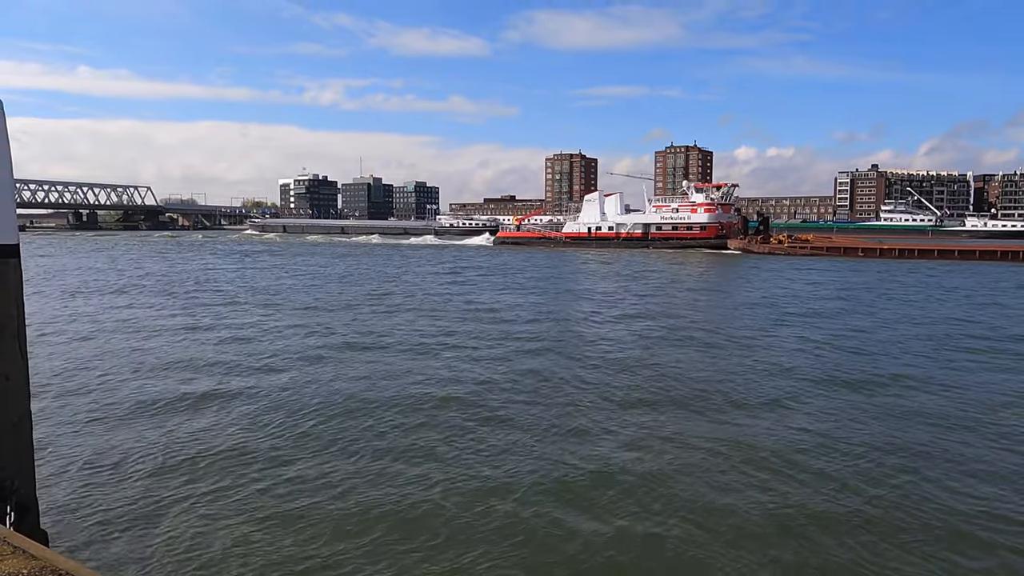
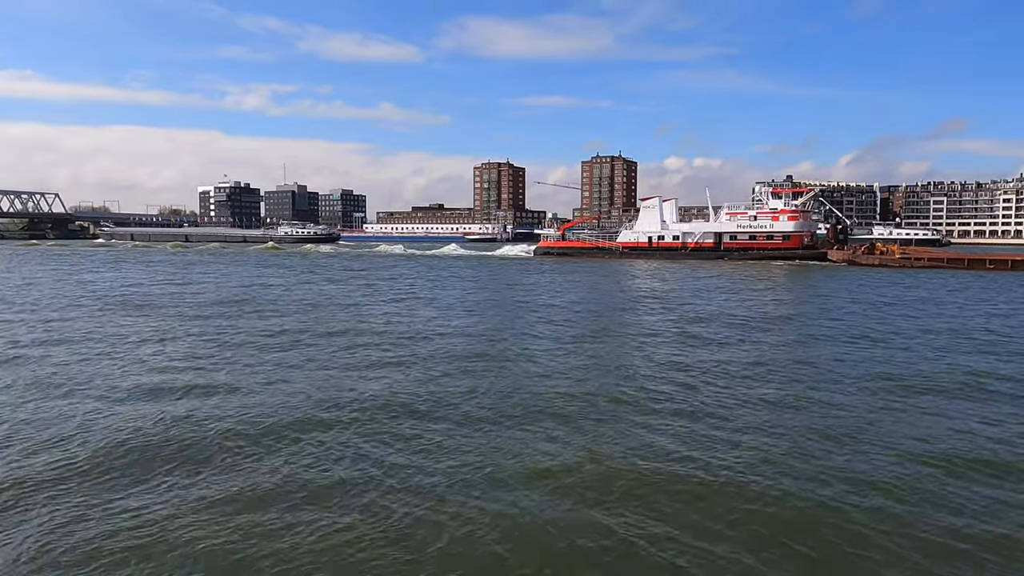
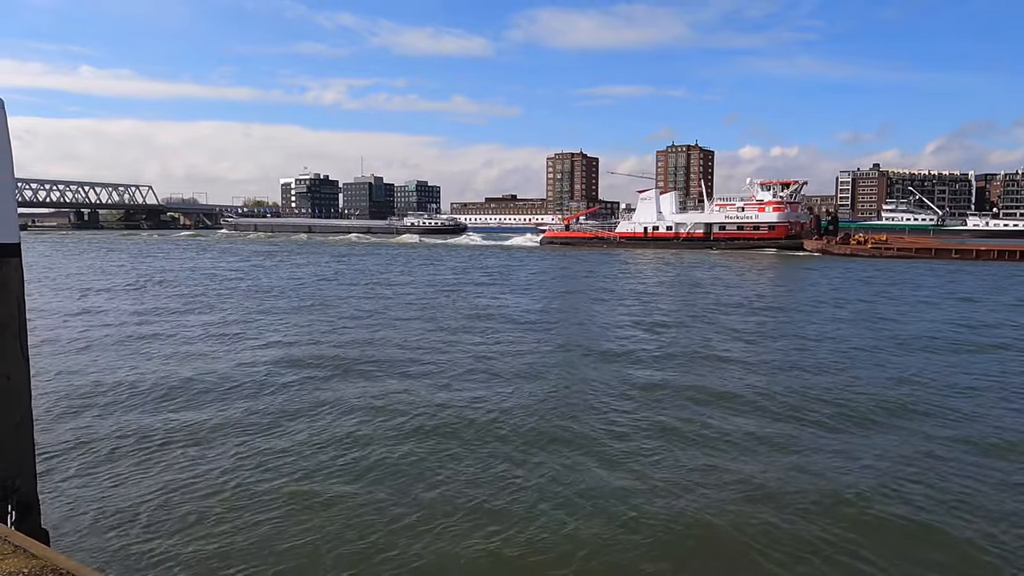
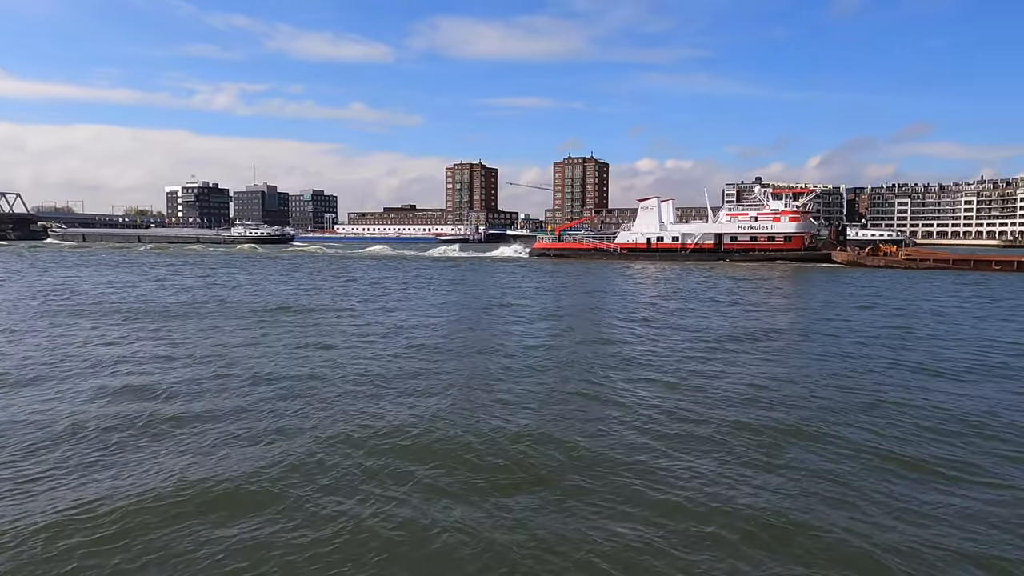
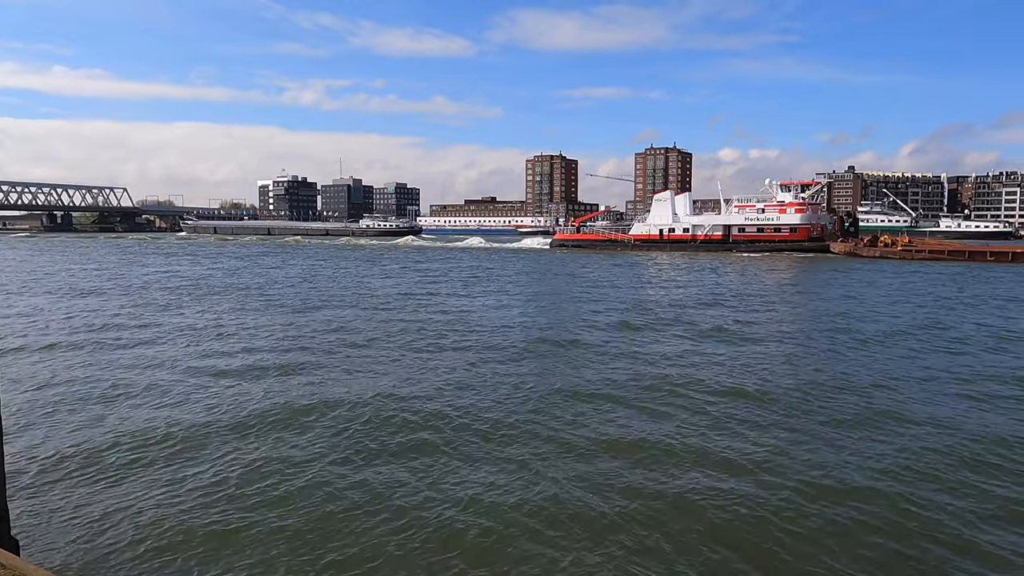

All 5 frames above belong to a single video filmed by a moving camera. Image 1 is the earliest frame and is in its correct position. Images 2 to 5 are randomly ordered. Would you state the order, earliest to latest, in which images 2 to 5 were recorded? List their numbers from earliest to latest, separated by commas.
3, 5, 2, 4
